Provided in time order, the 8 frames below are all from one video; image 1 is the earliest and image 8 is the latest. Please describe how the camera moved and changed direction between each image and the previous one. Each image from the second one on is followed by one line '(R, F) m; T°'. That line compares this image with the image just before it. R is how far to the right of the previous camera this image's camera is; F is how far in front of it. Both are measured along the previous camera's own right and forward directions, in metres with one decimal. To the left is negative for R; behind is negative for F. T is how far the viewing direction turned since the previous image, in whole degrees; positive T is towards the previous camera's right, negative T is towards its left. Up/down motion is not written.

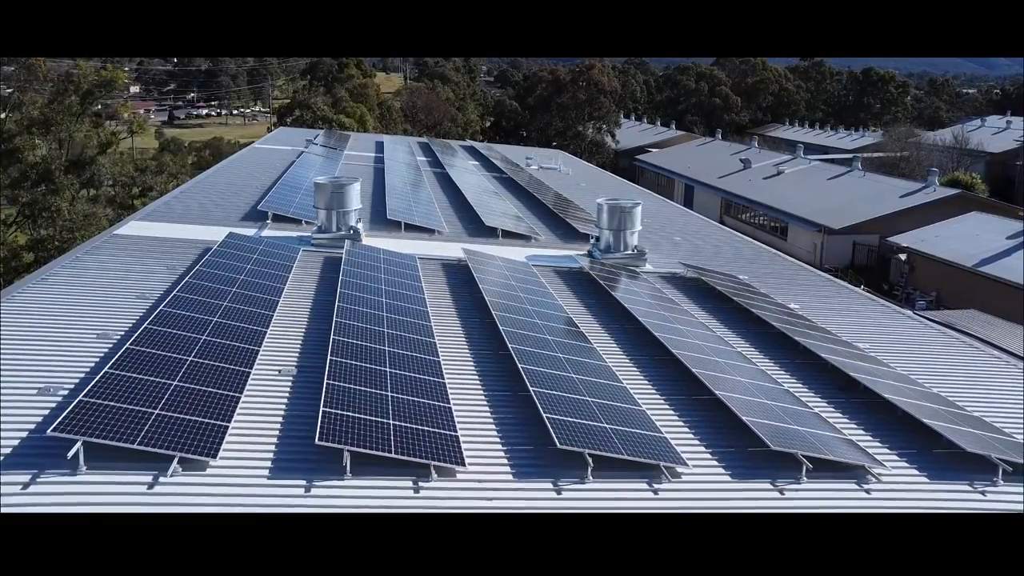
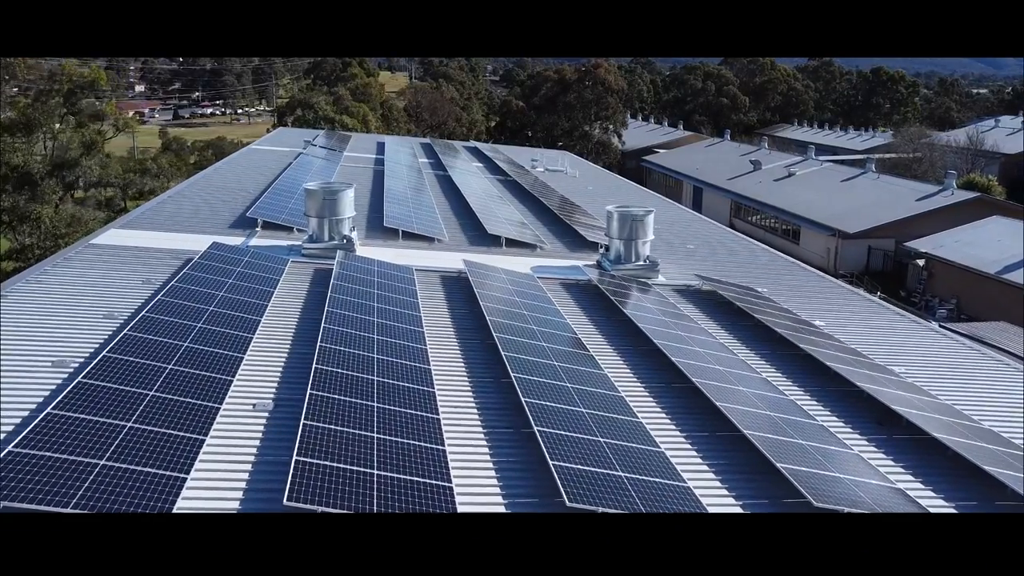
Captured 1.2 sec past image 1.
(0.0, +0.6) m; 0°
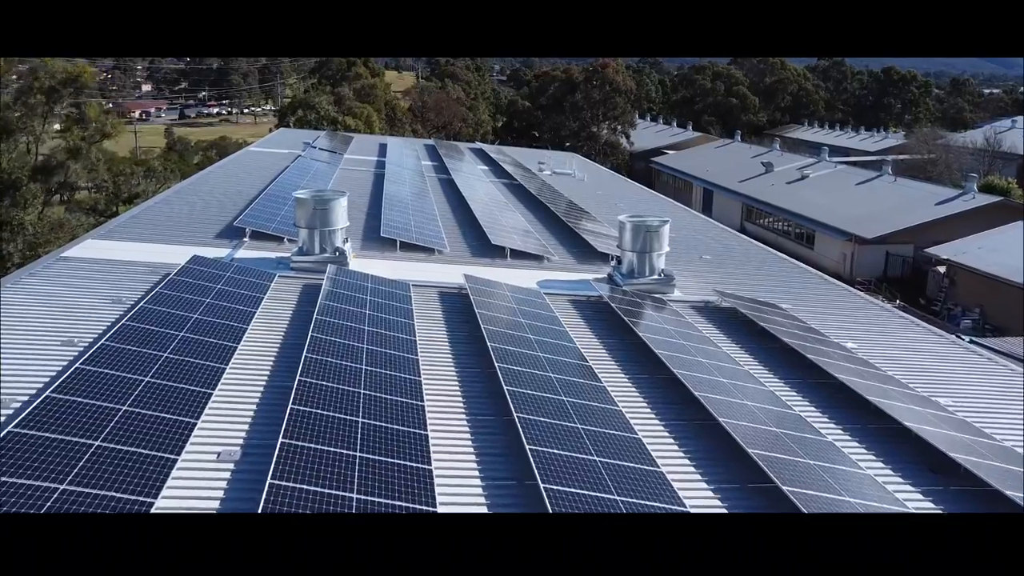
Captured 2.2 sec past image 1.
(0.0, +0.6) m; 0°
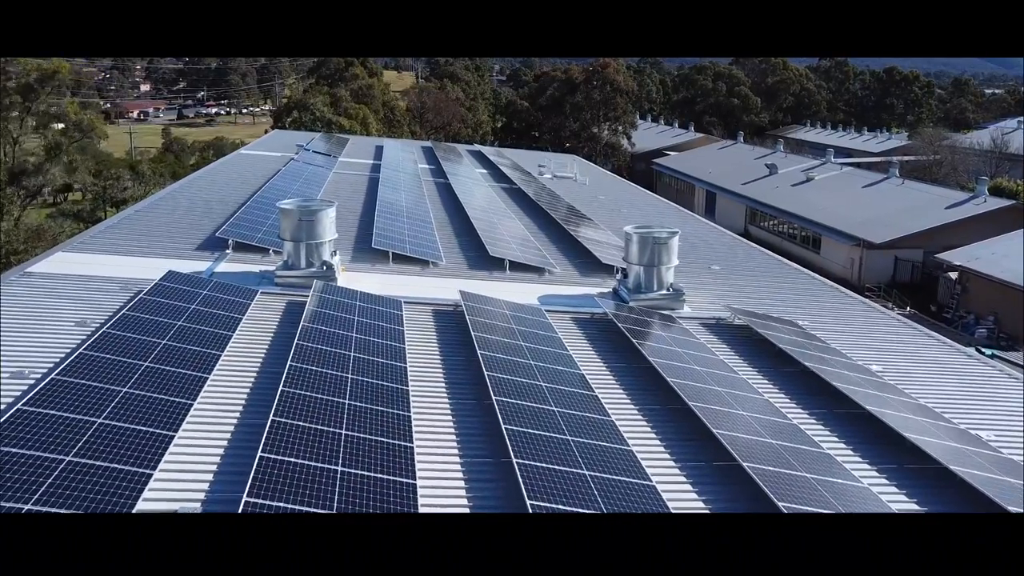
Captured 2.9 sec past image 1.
(0.0, +0.5) m; 0°
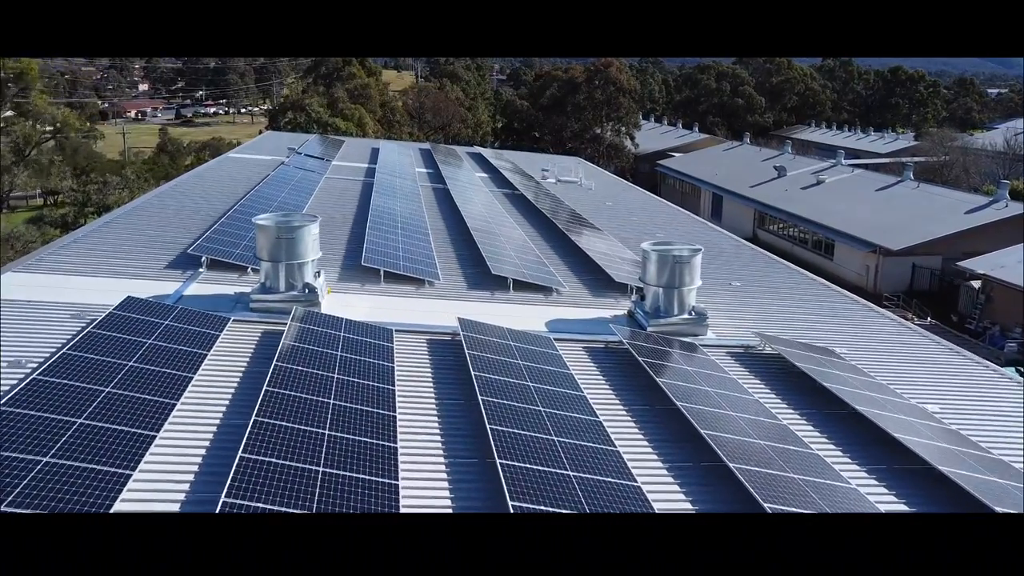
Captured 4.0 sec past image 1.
(0.0, +0.9) m; 0°
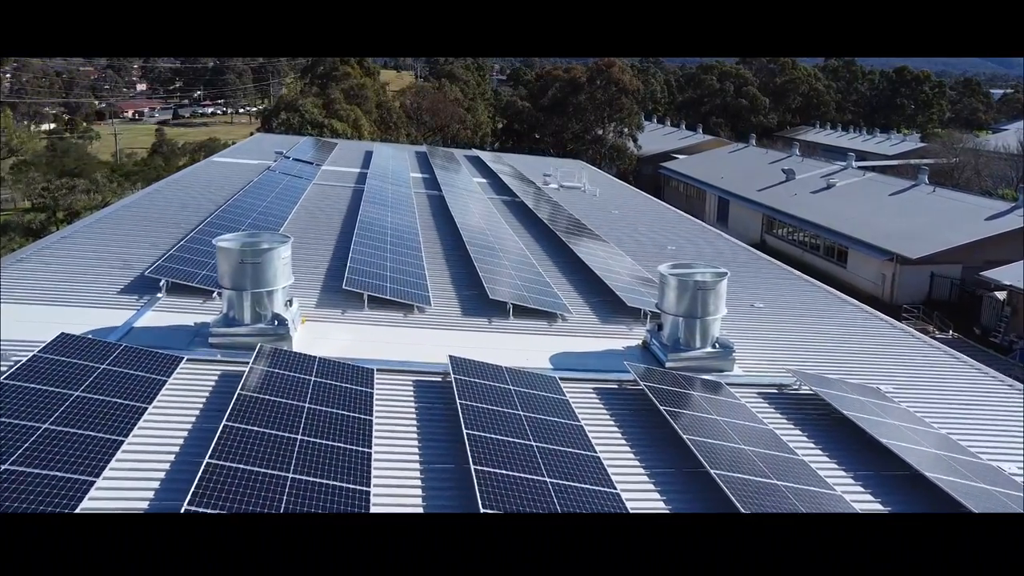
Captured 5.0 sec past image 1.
(0.0, +0.9) m; 0°
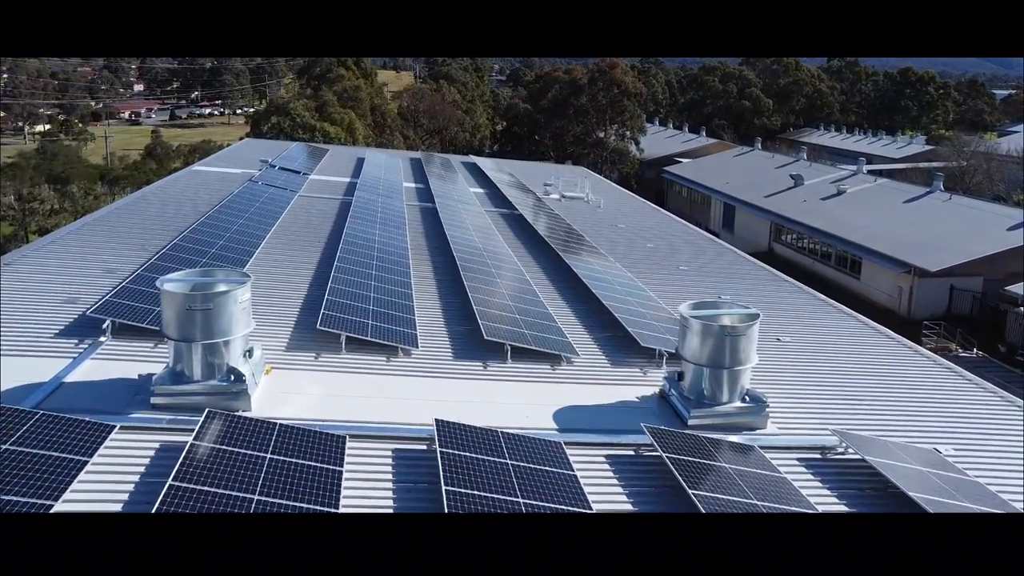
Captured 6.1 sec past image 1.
(0.0, +0.9) m; 0°
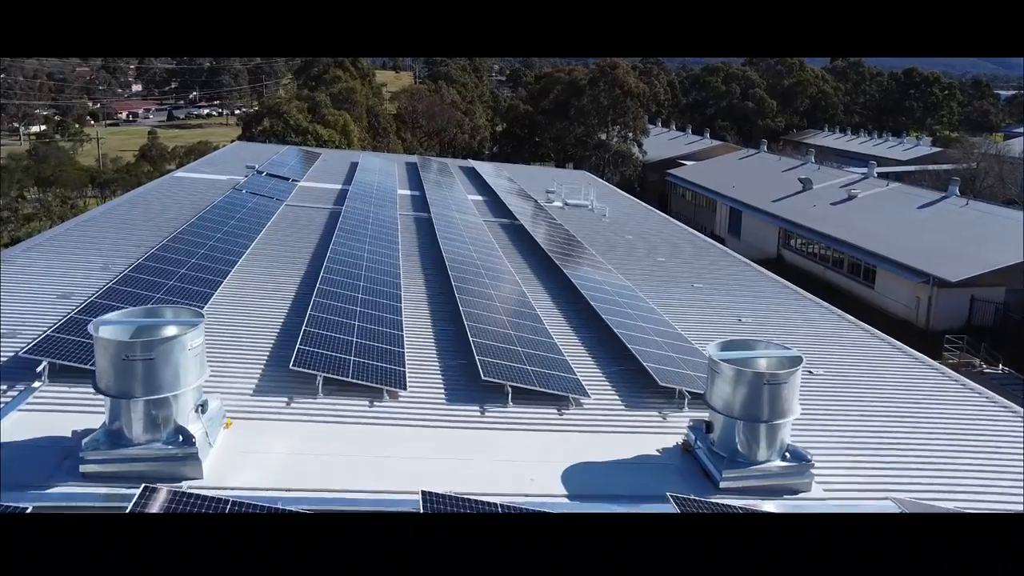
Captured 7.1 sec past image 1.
(0.0, +0.8) m; 0°
